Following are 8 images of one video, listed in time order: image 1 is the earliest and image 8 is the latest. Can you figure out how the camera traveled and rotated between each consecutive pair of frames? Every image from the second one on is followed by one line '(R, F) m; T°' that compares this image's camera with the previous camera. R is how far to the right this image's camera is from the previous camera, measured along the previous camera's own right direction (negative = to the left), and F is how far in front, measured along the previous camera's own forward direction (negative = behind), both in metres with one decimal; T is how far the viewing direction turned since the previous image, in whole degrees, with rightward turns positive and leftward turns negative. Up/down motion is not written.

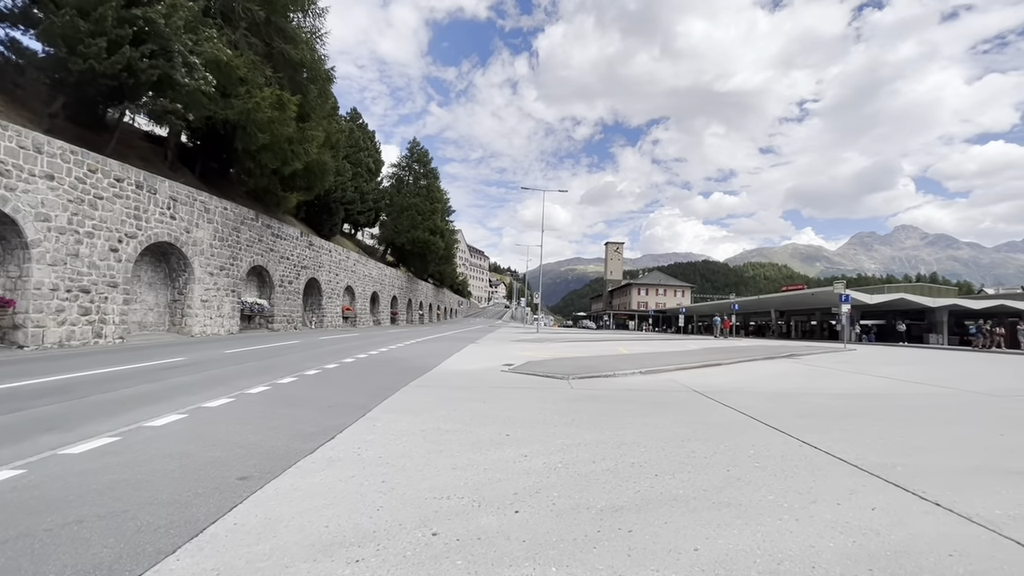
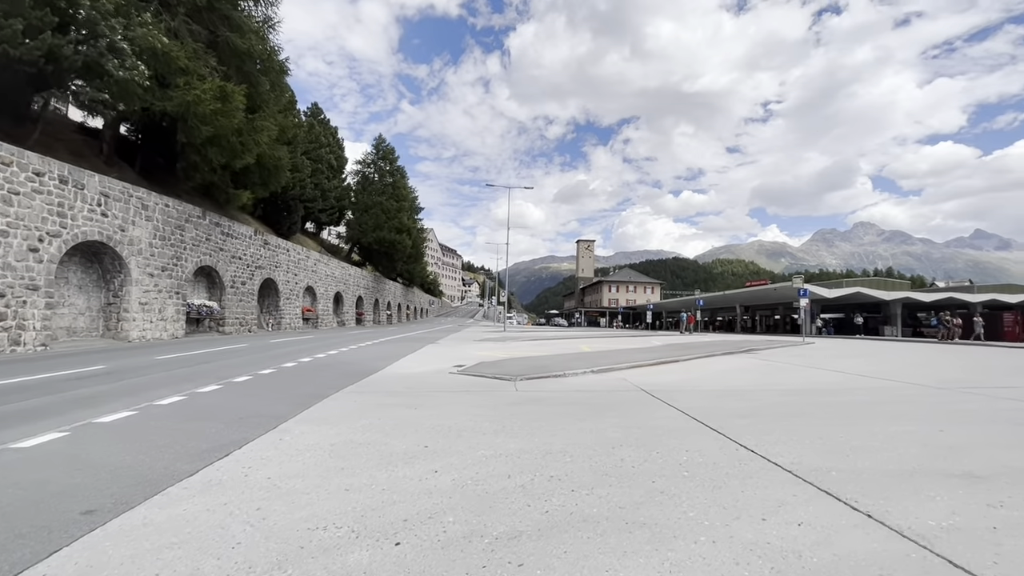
(+0.7, +0.5) m; +3°
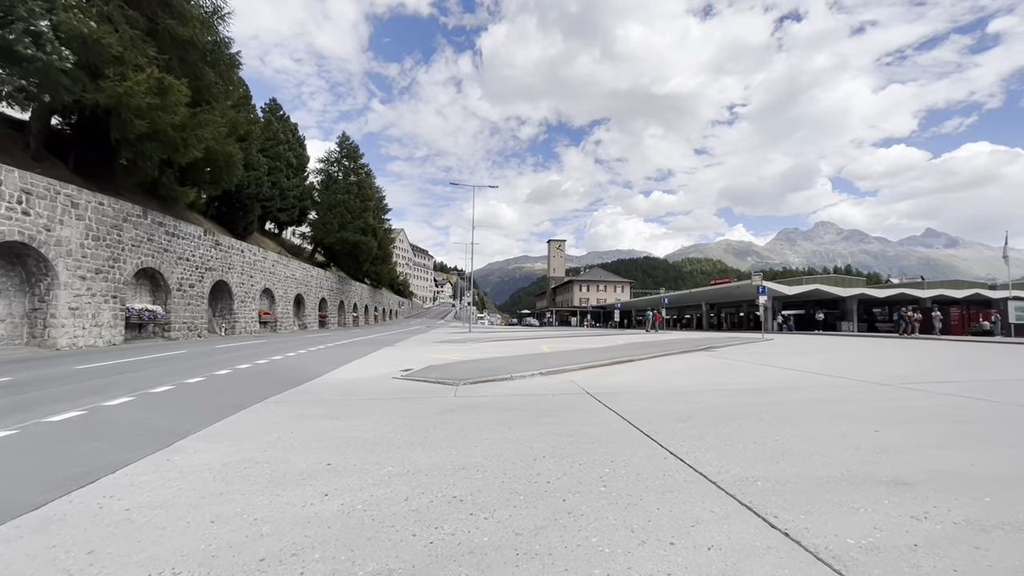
(+0.7, +0.5) m; +3°
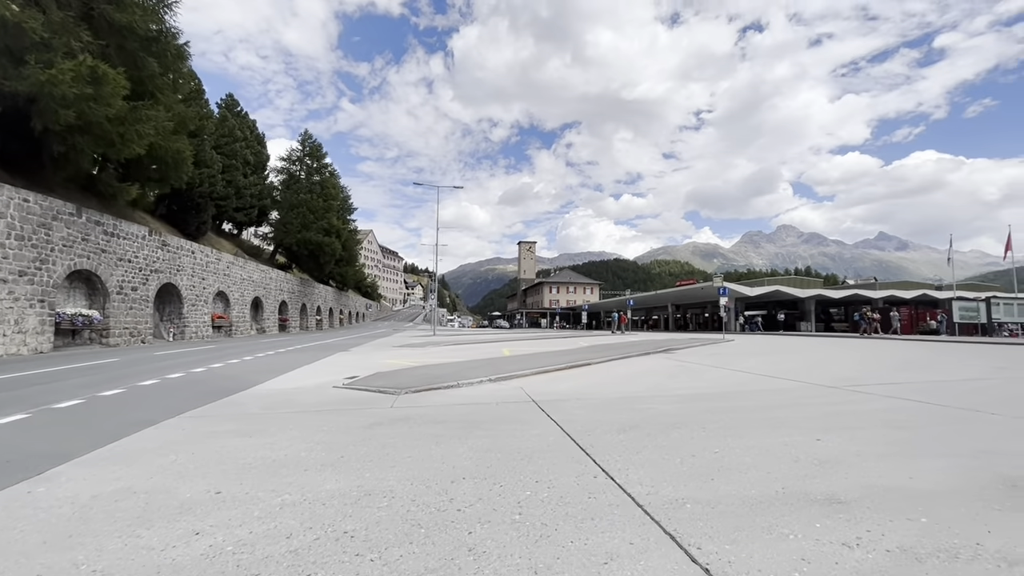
(+0.5, +0.5) m; +3°
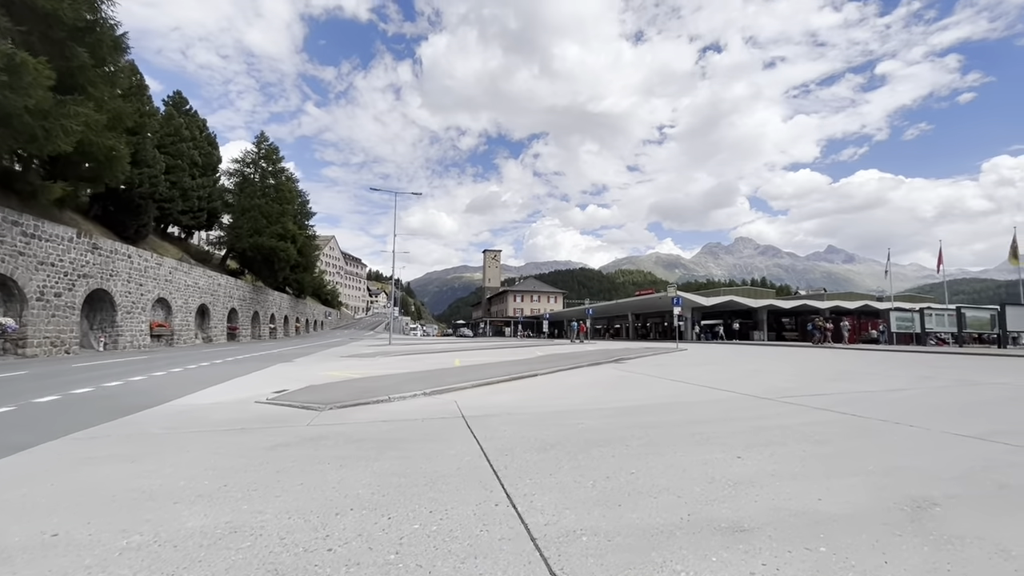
(+0.6, +0.3) m; +4°
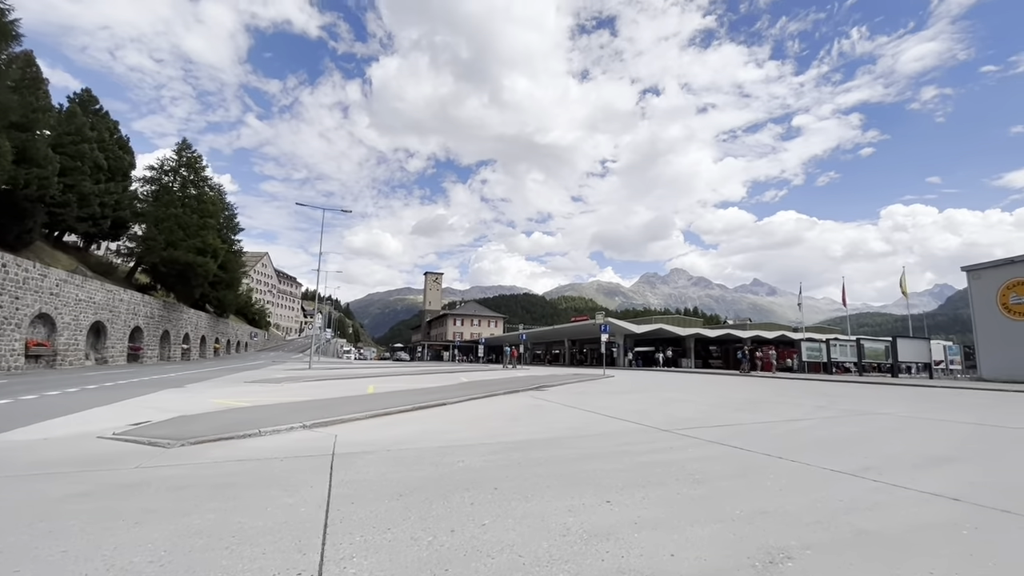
(+0.9, +0.5) m; +7°
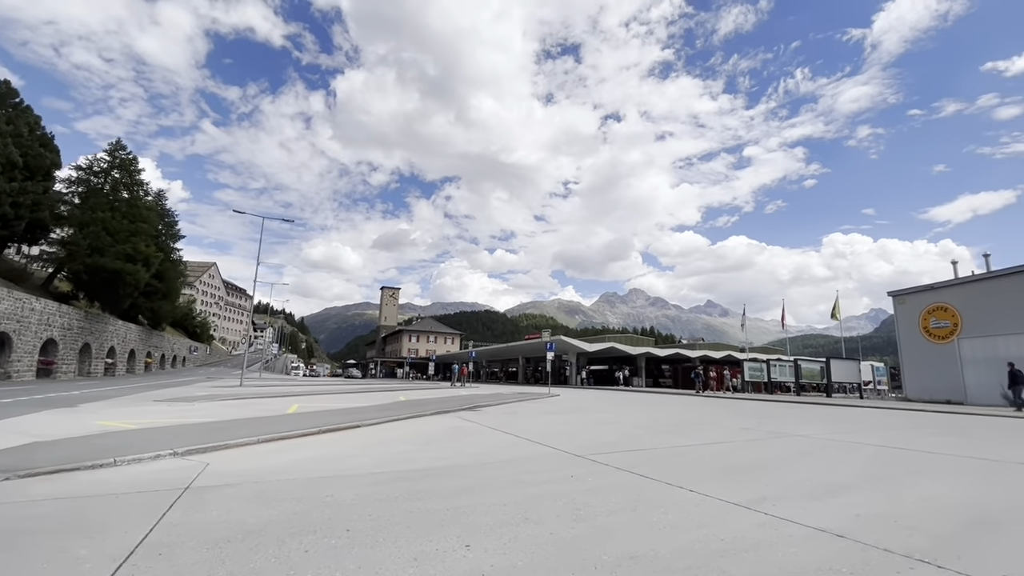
(+1.0, +0.5) m; +5°
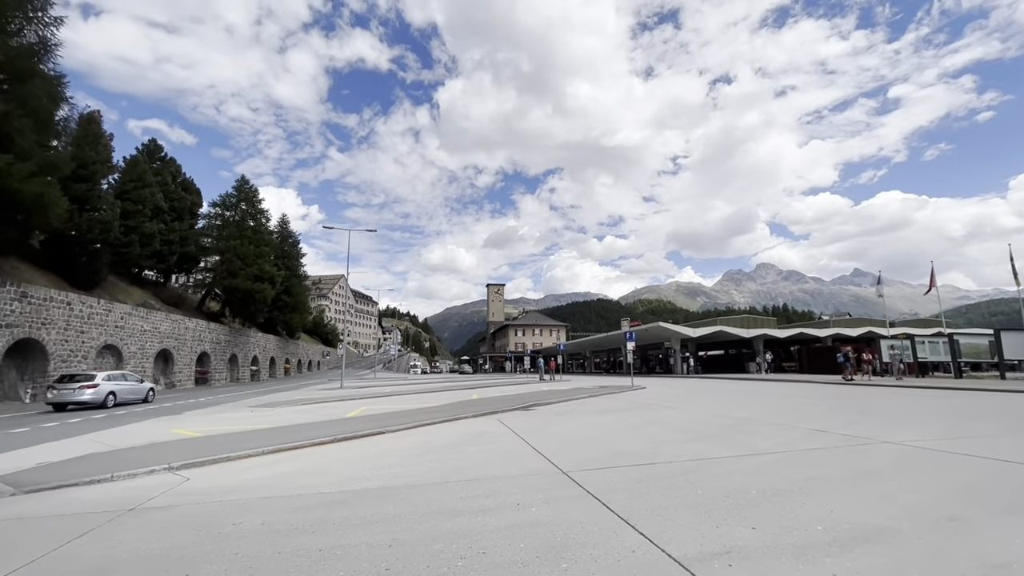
(+2.3, +1.3) m; -13°
